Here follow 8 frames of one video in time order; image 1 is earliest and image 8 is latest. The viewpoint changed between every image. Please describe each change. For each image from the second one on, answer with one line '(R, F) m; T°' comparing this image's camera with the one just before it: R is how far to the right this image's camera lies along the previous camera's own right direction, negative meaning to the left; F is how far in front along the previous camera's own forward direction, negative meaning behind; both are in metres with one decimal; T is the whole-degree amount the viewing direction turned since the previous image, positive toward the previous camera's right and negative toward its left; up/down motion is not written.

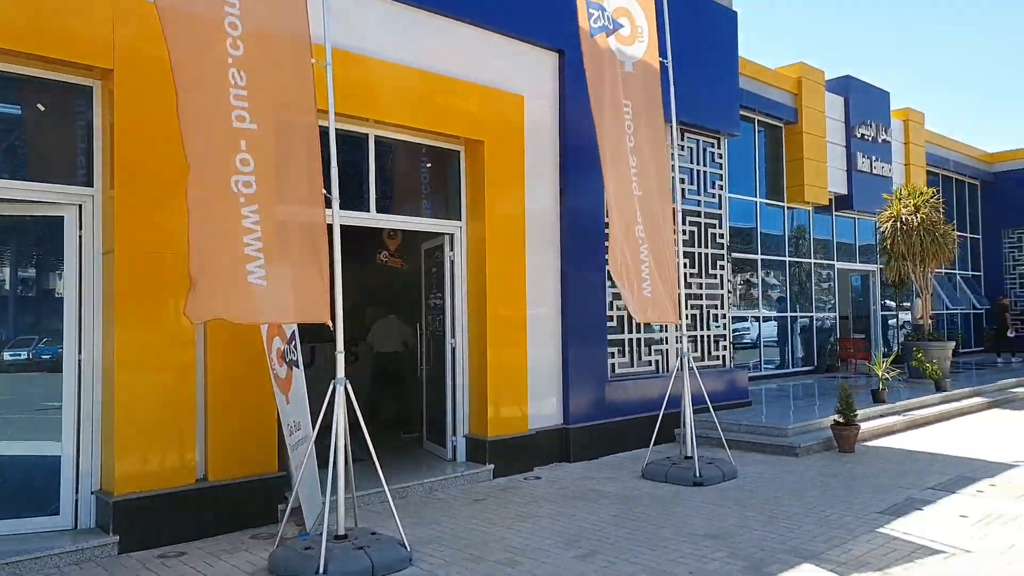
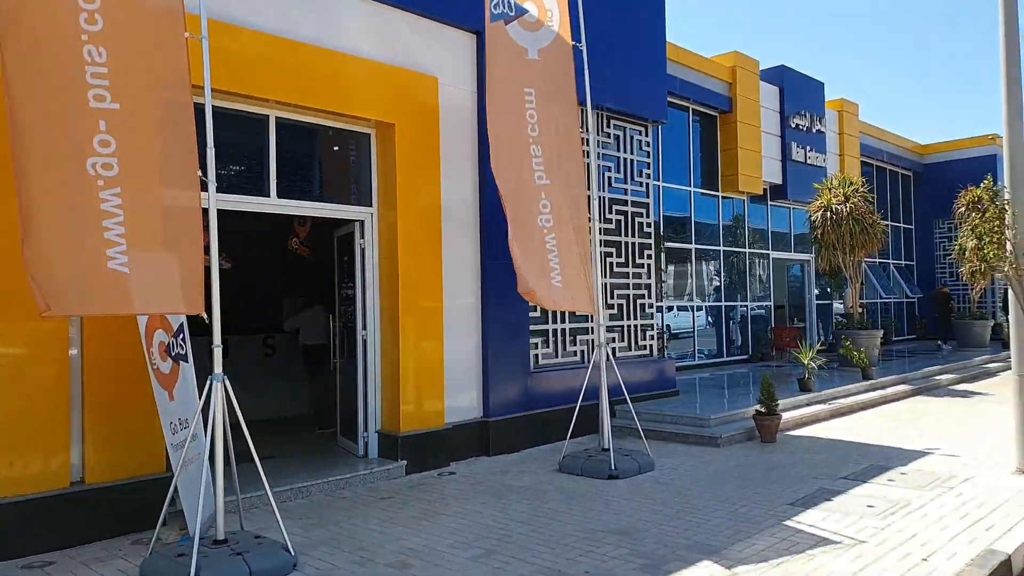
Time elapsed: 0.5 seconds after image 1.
(+0.4, +0.2) m; +3°
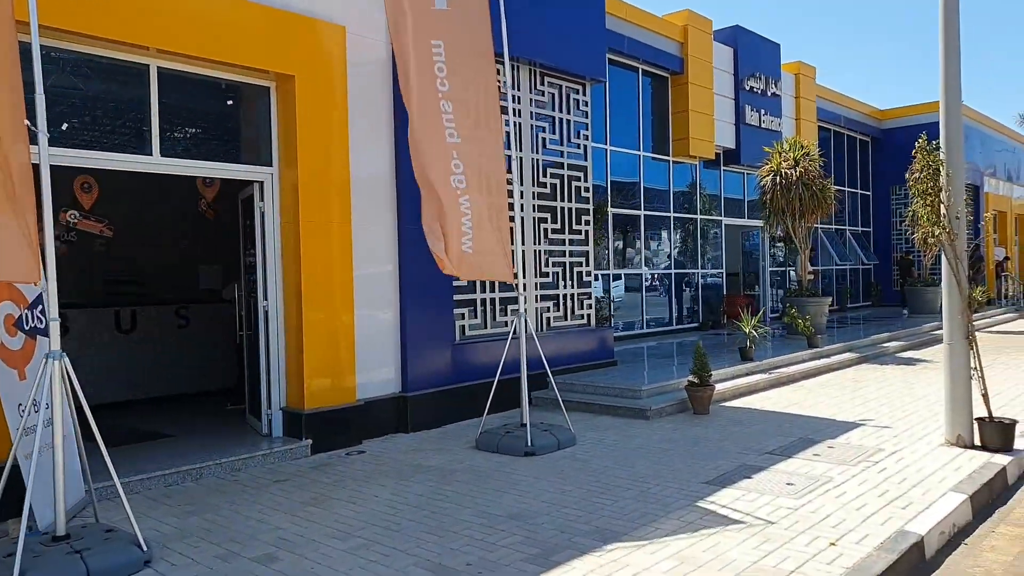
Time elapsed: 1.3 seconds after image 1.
(+0.6, +0.5) m; +2°
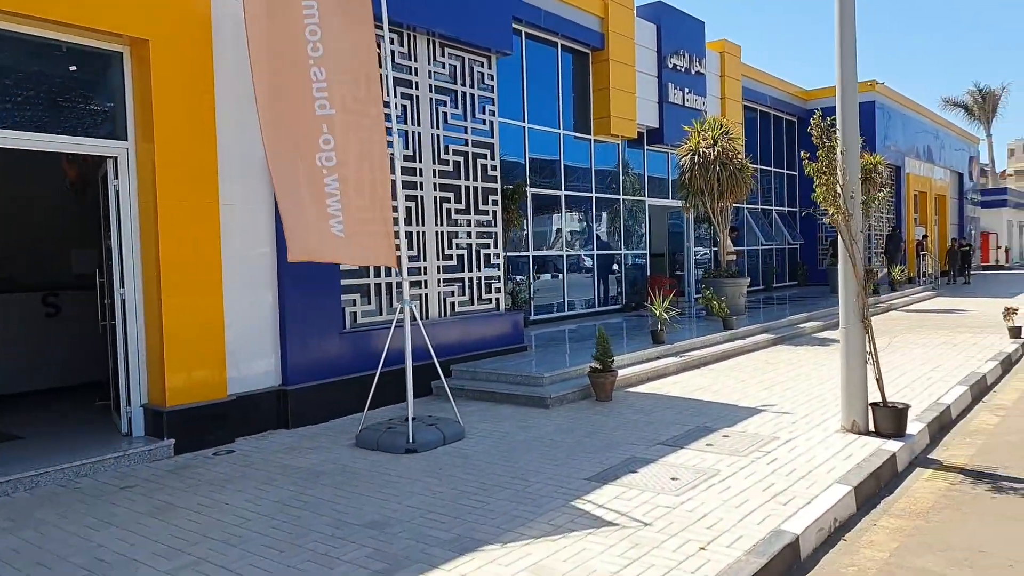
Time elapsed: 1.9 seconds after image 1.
(+0.6, +0.4) m; +4°
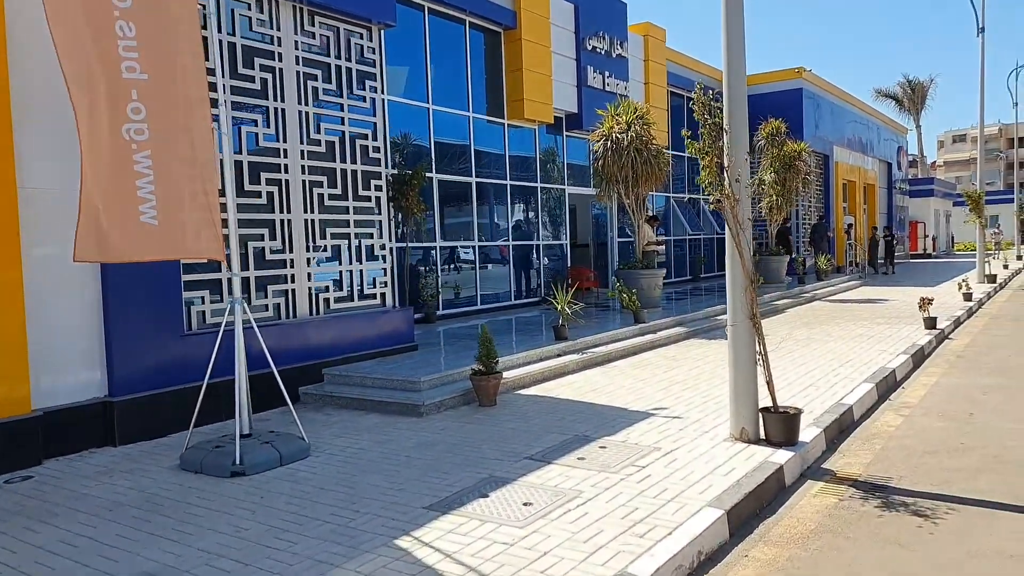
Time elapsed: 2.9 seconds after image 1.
(+0.8, +0.8) m; +4°
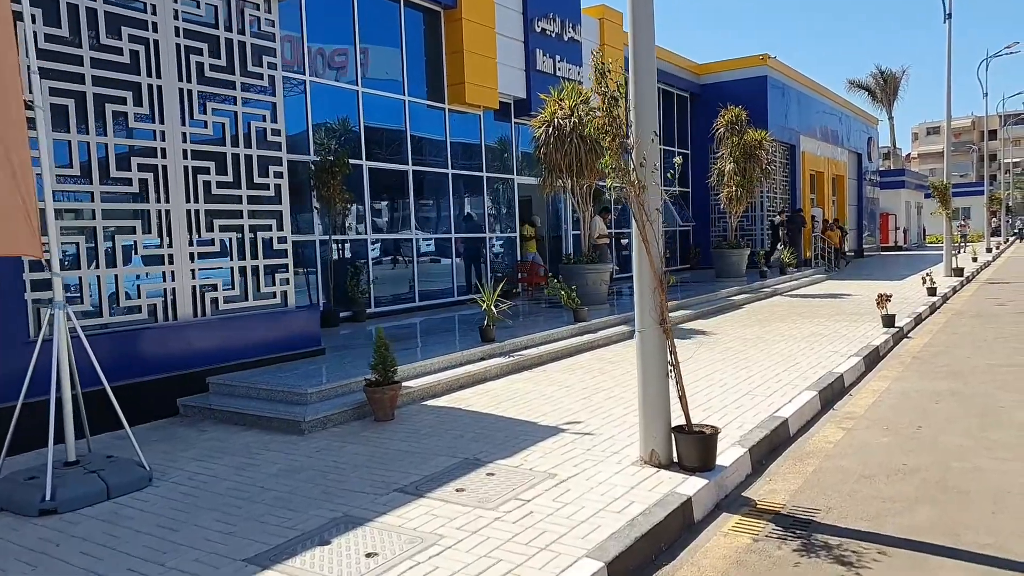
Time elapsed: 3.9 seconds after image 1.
(+0.7, +0.8) m; +1°
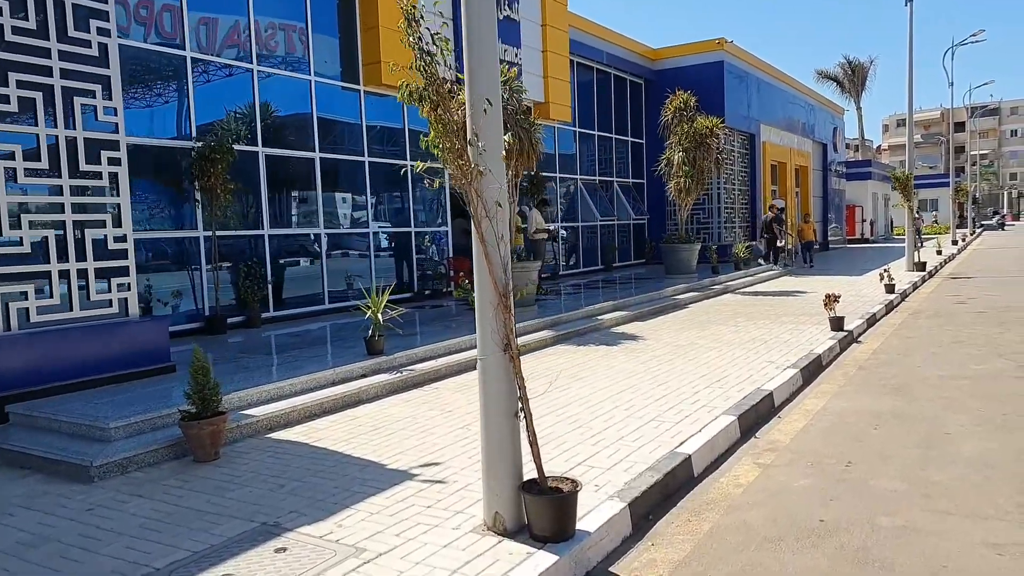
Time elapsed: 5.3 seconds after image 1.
(+0.9, +1.2) m; +2°
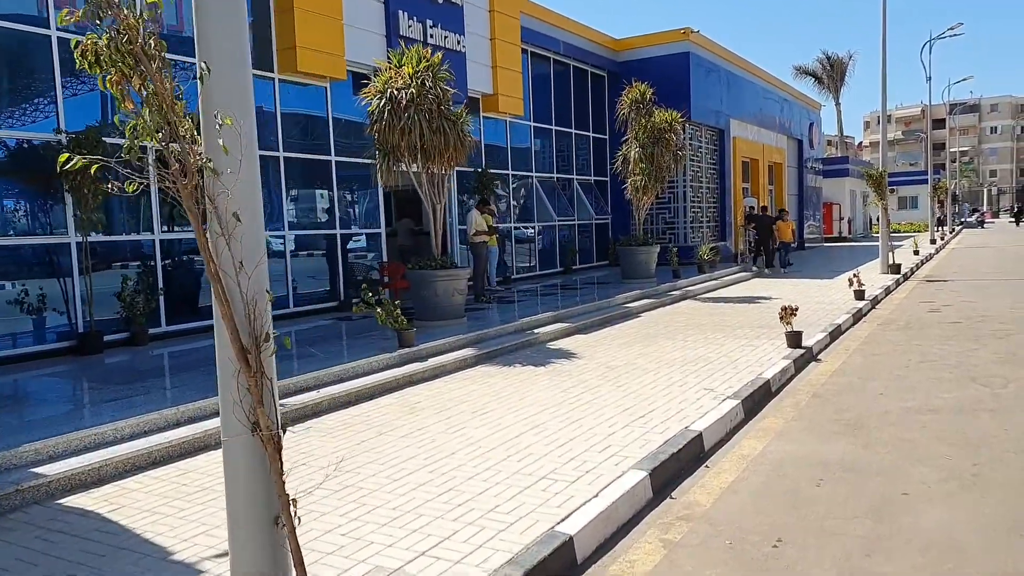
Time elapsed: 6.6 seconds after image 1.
(+0.8, +1.2) m; +1°
